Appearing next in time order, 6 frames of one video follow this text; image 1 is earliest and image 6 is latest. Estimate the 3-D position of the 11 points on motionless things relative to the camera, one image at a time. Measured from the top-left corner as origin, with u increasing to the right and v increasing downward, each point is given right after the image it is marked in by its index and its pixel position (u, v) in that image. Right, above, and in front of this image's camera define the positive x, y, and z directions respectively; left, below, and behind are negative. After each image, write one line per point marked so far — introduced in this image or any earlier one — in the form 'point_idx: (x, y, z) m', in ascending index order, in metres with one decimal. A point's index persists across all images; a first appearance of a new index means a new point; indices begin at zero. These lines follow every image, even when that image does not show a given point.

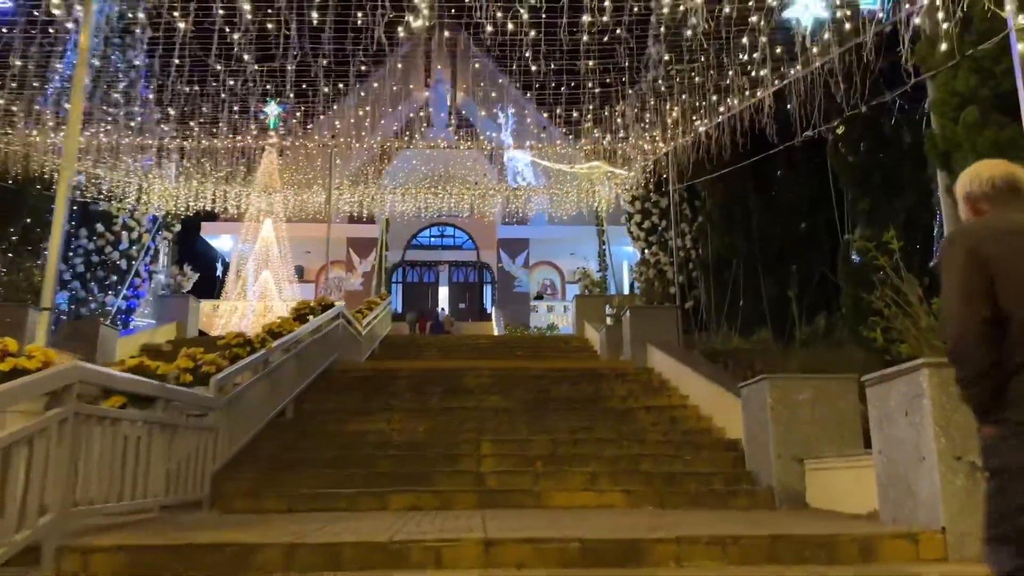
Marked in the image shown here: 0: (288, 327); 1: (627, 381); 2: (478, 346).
0: (-2.6, -0.4, +8.7) m
1: (+1.5, -1.2, +9.9) m
2: (-0.7, -1.2, +15.2) m
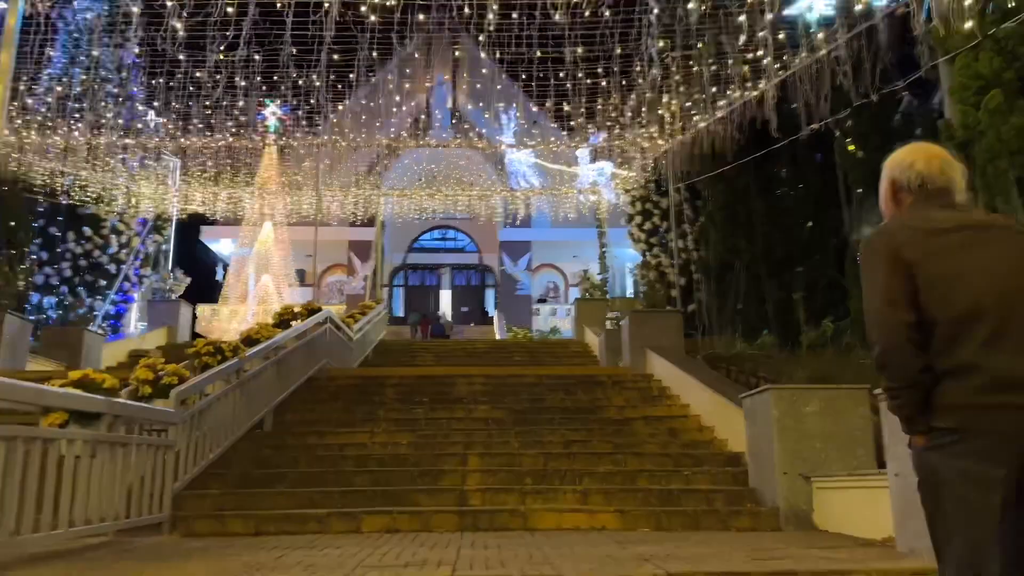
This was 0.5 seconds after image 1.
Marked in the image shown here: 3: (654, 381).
0: (-2.7, -0.5, +8.3) m
1: (+1.4, -1.3, +9.5) m
2: (-0.7, -1.3, +14.8) m
3: (+1.9, -1.3, +10.0) m
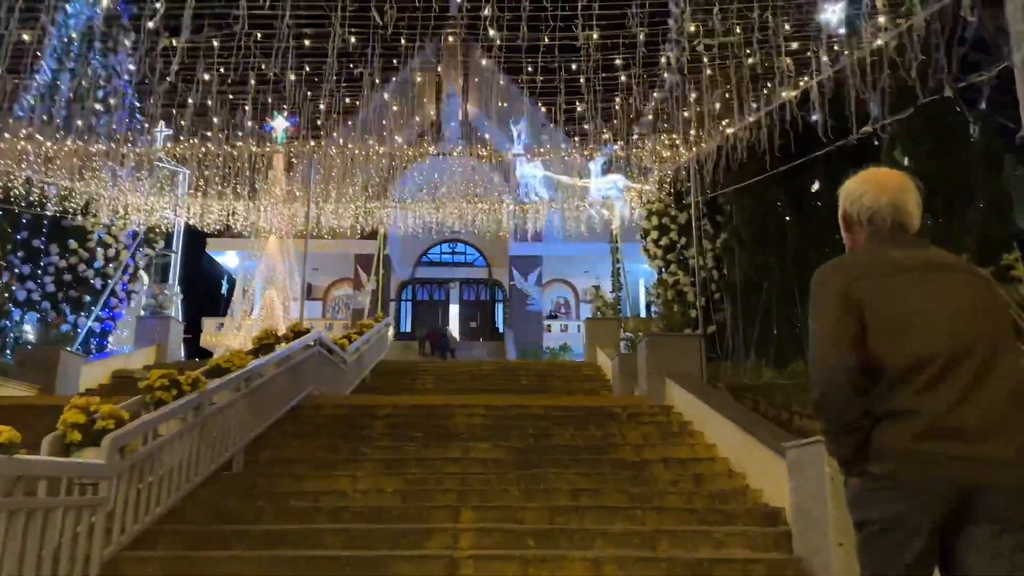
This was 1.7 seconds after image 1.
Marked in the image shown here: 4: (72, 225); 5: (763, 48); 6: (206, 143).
0: (-2.7, -0.7, +7.4) m
1: (+1.4, -1.5, +8.5) m
2: (-0.6, -1.6, +13.9) m
3: (+1.9, -1.5, +9.0) m
4: (-9.2, +1.3, +15.7) m
5: (+3.0, +3.1, +9.5) m
6: (-6.4, +3.1, +16.0) m
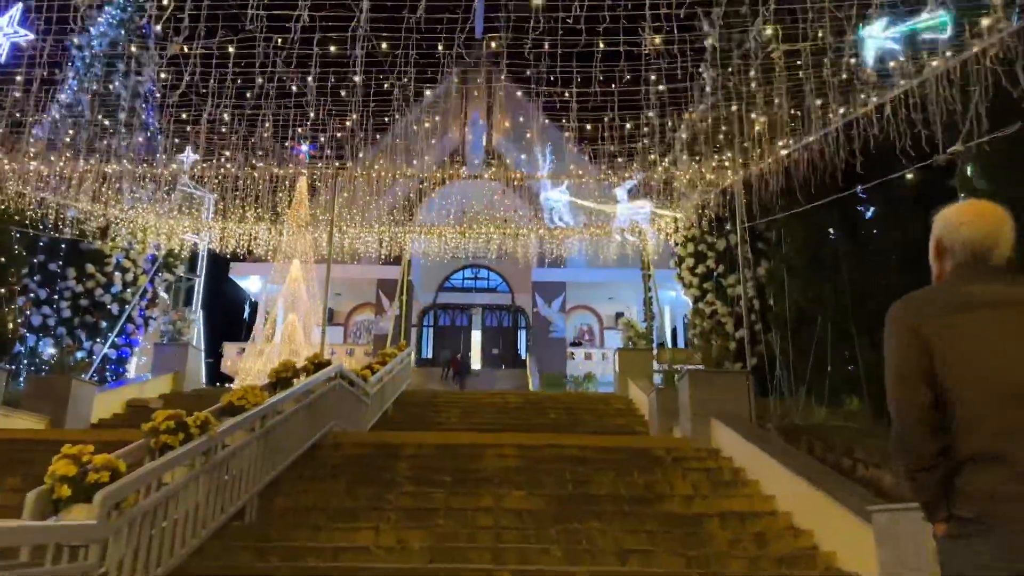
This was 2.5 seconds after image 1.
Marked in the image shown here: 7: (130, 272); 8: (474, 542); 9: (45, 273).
0: (-2.3, -1.0, +6.8) m
1: (+1.8, -1.9, +7.8) m
2: (-0.1, -2.1, +13.2) m
3: (+2.3, -1.9, +8.3) m
4: (-8.7, +0.8, +15.4) m
5: (+3.4, +2.7, +9.0) m
6: (-5.8, +2.6, +15.6) m
7: (-7.9, +0.3, +15.5) m
8: (-0.3, -2.0, +5.9) m
9: (-9.4, +0.3, +15.1) m
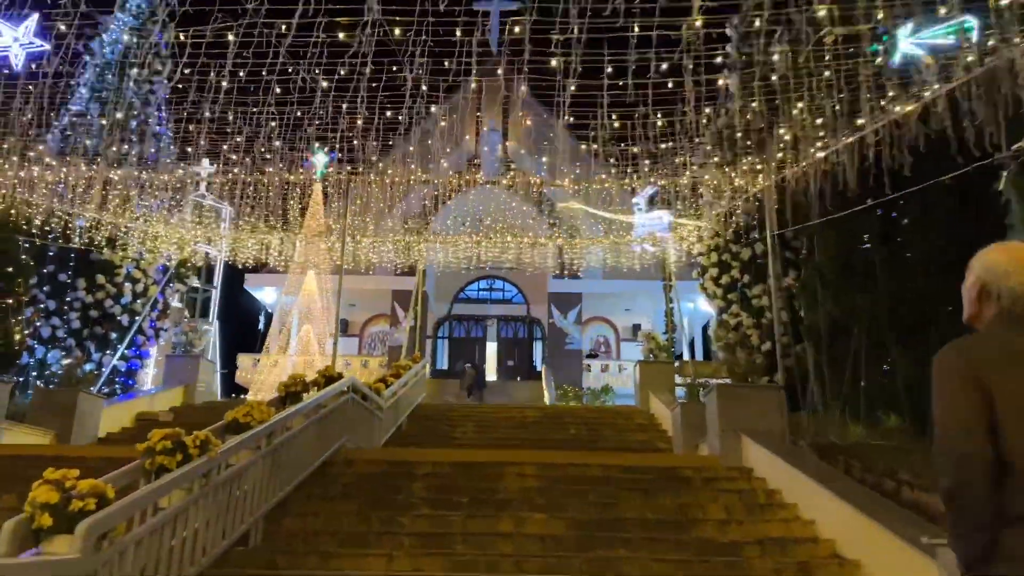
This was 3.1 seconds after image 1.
0: (-2.2, -1.1, +6.5) m
1: (+2.0, -2.0, +7.4) m
2: (+0.2, -2.3, +12.8) m
3: (+2.5, -2.0, +7.8) m
4: (-8.3, +0.6, +15.2) m
5: (+3.6, +2.6, +8.5) m
6: (-5.5, +2.4, +15.4) m
7: (-7.5, +0.1, +15.3) m
8: (-0.1, -2.0, +5.4) m
9: (-9.0, +0.1, +14.9) m
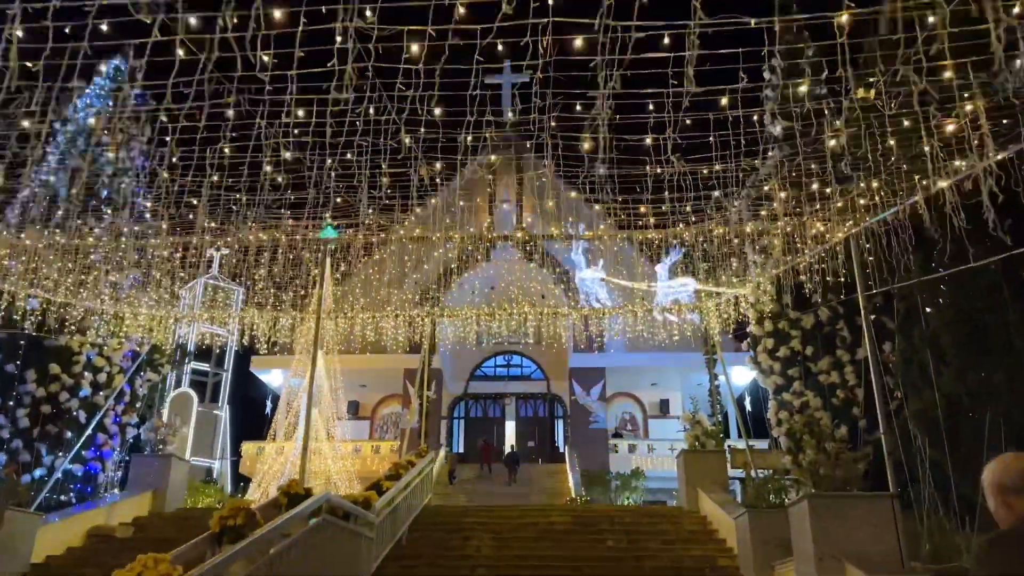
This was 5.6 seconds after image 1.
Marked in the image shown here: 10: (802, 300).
0: (-2.0, -1.7, +4.4) m
1: (+2.2, -2.5, +5.1) m
2: (+0.5, -3.4, +10.5) m
3: (+2.7, -2.6, +5.6) m
4: (-8.0, -1.0, +13.4) m
5: (+3.7, +1.9, +6.7) m
6: (-5.2, +0.8, +13.7) m
7: (-7.2, -1.5, +13.4) m
8: (0.0, -2.5, +3.3) m
9: (-8.7, -1.5, +13.1) m
10: (+4.5, -0.2, +11.8) m
